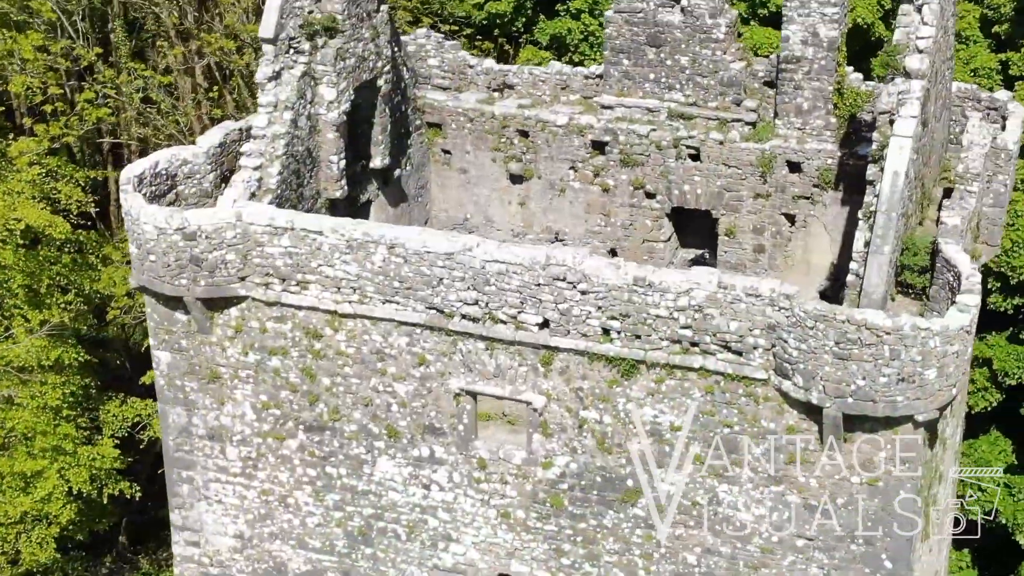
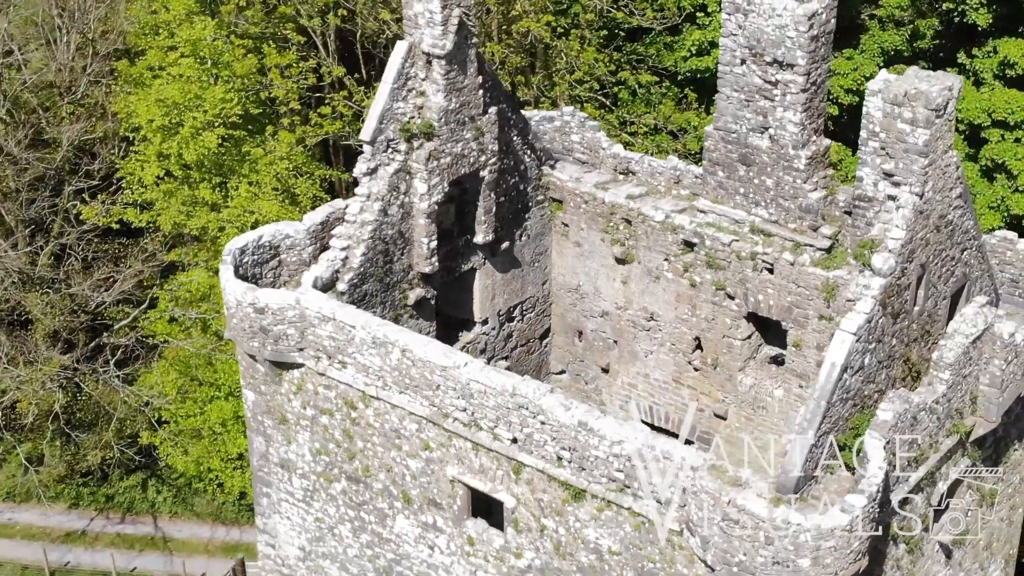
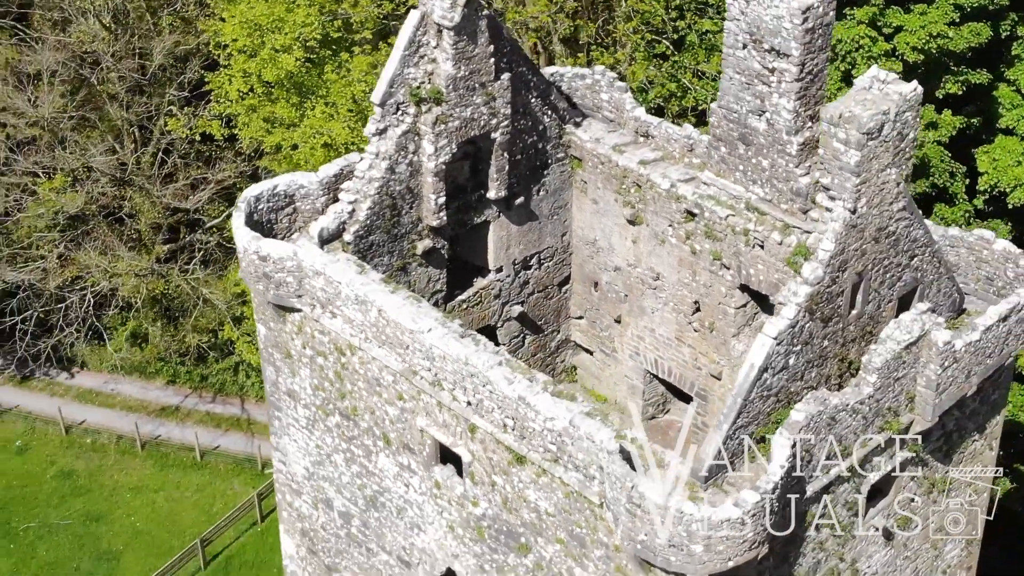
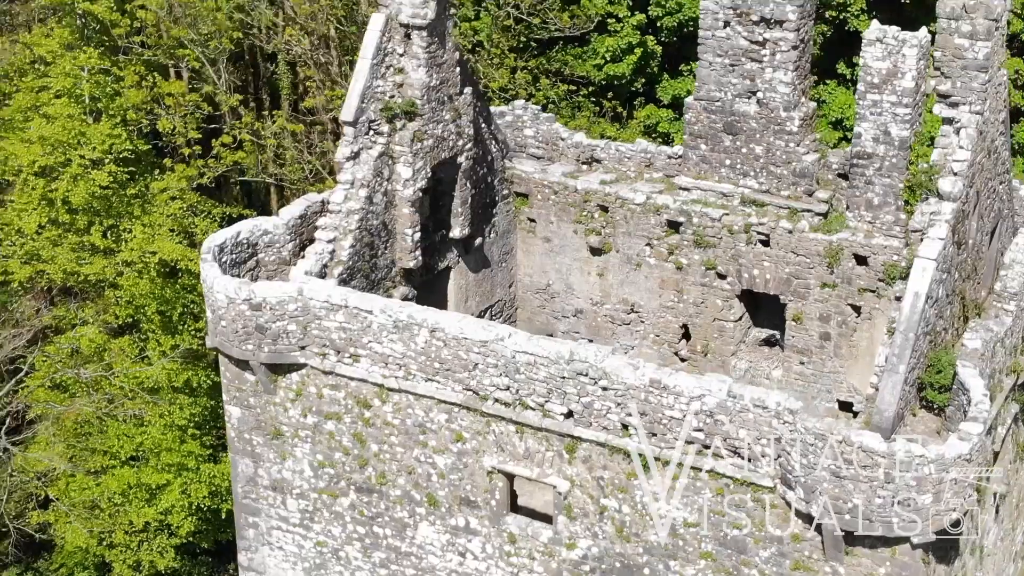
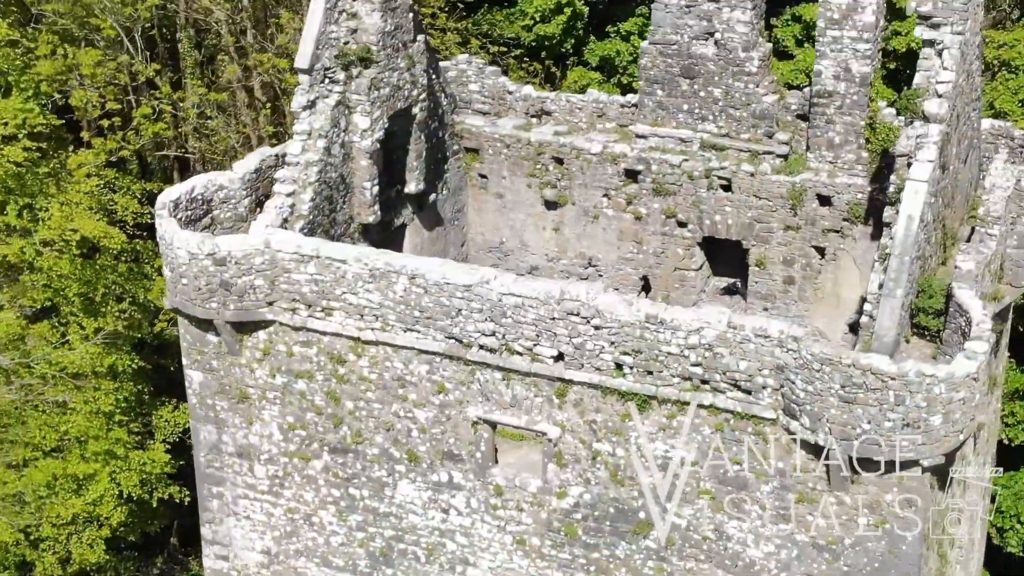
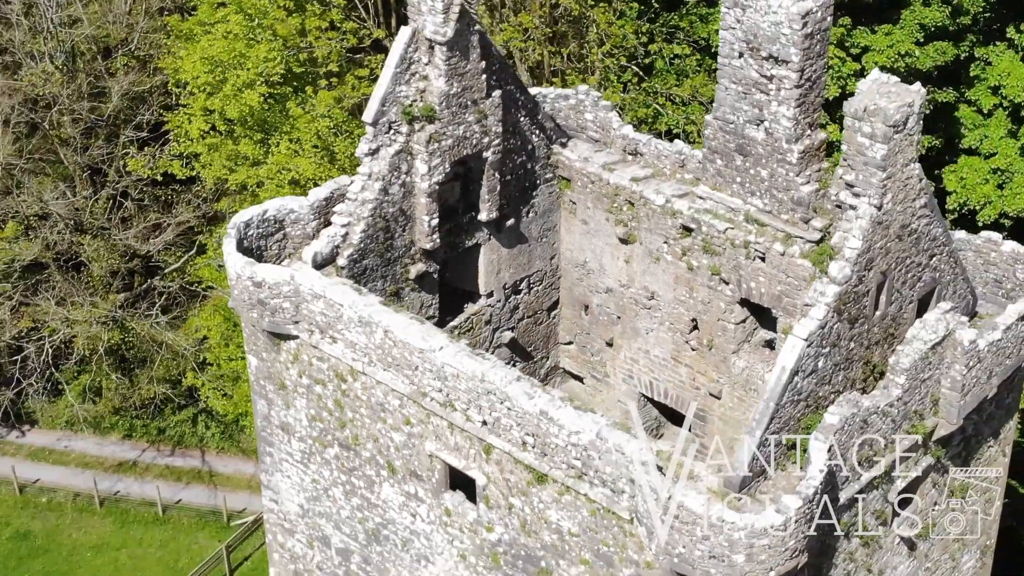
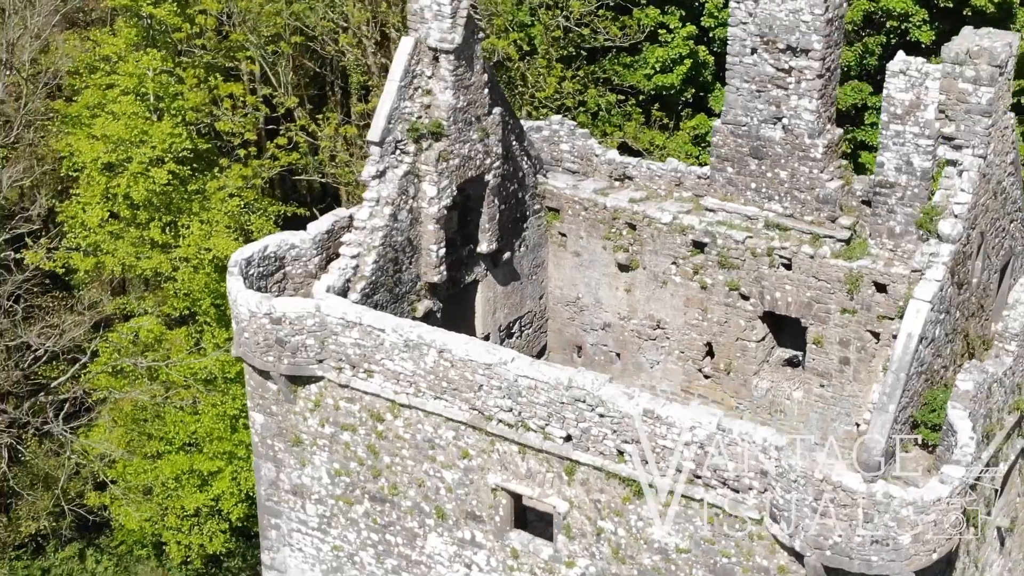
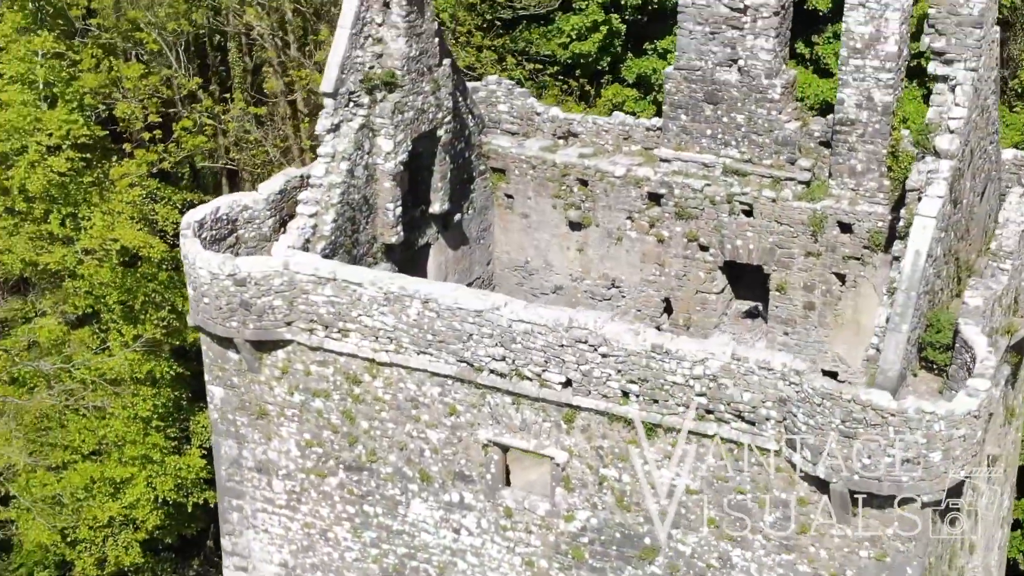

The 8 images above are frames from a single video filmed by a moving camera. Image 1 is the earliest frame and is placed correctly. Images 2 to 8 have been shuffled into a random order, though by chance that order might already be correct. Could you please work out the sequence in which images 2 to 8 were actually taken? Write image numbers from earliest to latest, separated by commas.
5, 8, 4, 7, 2, 6, 3
